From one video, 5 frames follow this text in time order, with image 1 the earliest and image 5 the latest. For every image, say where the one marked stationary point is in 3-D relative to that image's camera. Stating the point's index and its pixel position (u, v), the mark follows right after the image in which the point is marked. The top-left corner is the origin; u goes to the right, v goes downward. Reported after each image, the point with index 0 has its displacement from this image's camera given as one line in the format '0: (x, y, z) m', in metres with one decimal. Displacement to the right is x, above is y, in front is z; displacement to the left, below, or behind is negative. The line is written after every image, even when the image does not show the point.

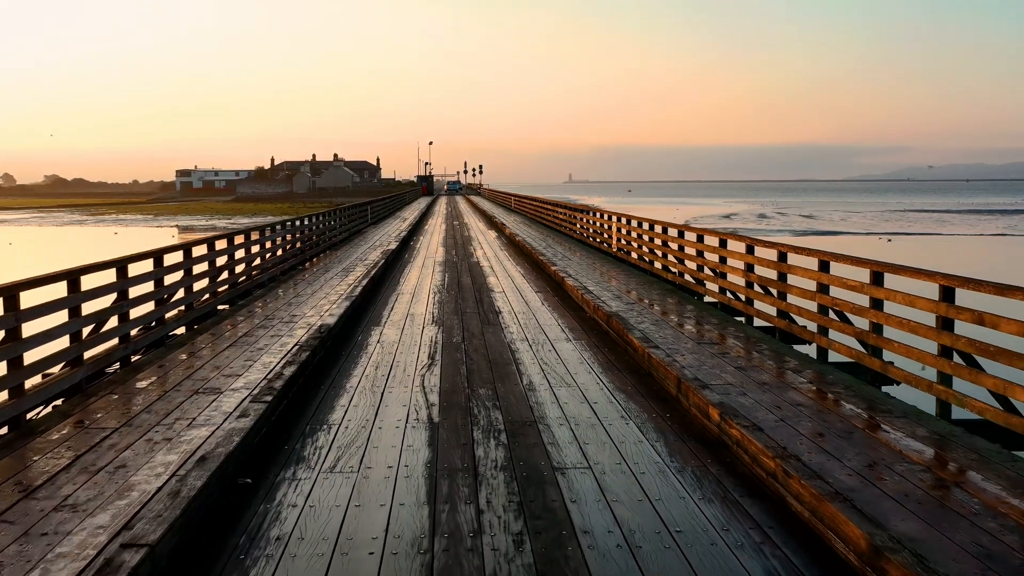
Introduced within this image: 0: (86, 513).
0: (-1.0, -0.5, +3.2) m
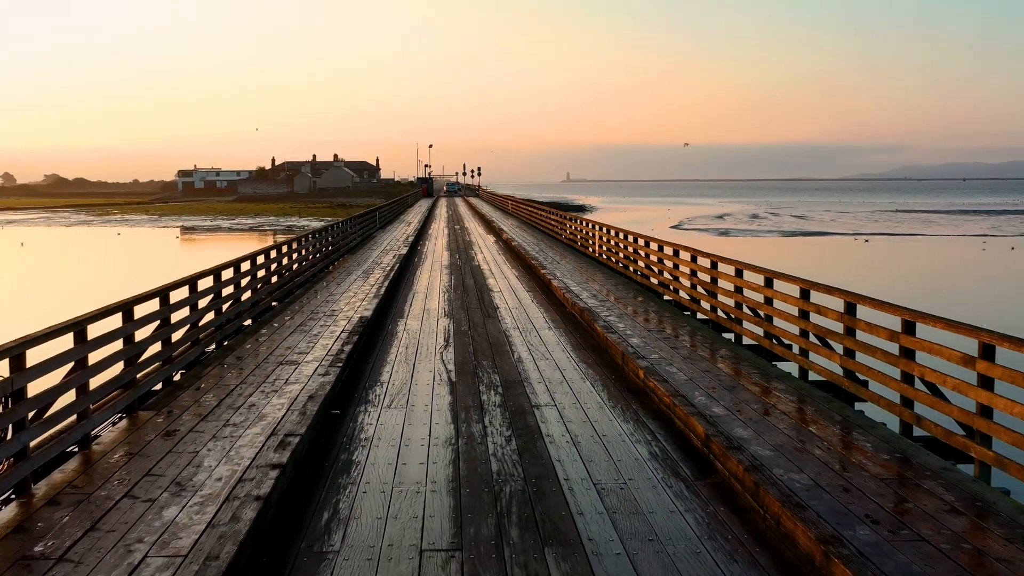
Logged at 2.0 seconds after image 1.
0: (-1.0, -0.5, +5.2) m
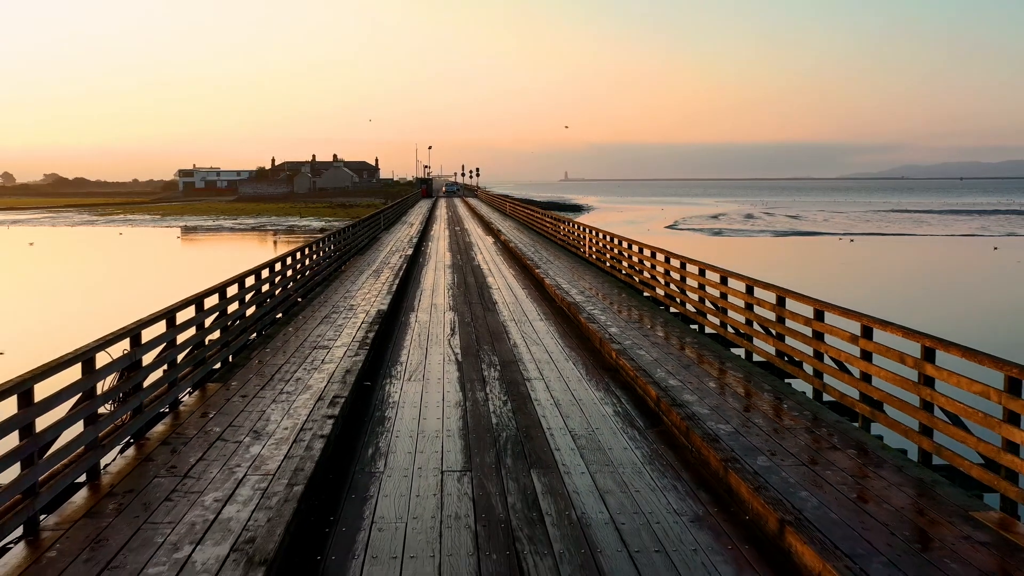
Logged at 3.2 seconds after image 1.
0: (-1.0, -0.5, +6.6) m
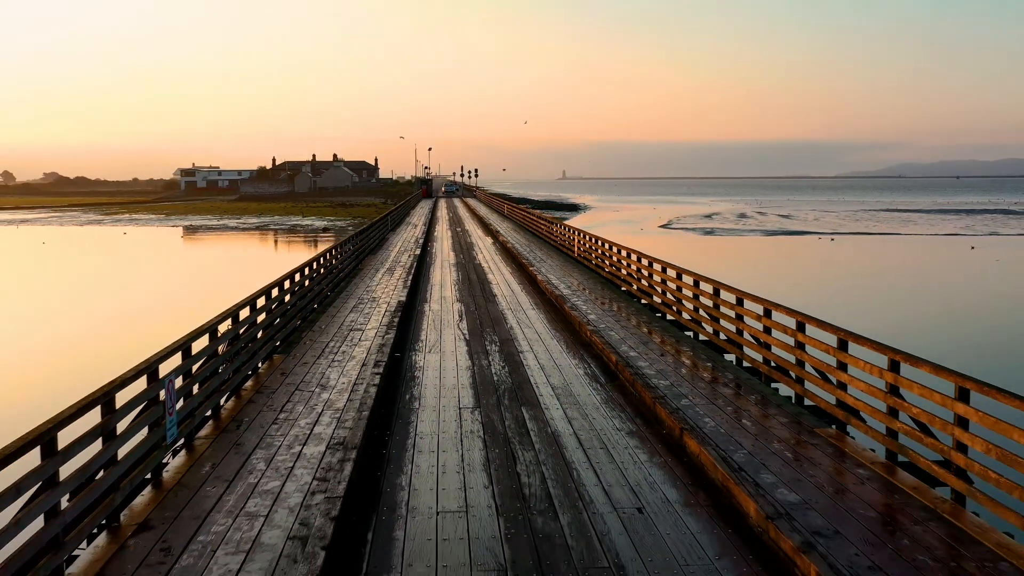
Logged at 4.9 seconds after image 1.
0: (-1.1, -0.5, +8.7) m
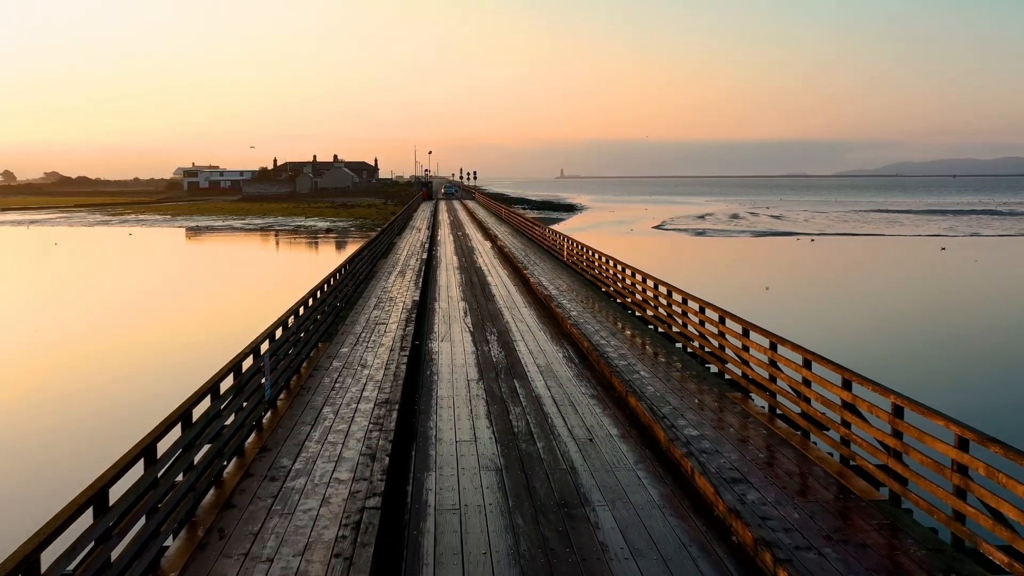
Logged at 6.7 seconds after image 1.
0: (-1.1, -0.5, +11.1) m
